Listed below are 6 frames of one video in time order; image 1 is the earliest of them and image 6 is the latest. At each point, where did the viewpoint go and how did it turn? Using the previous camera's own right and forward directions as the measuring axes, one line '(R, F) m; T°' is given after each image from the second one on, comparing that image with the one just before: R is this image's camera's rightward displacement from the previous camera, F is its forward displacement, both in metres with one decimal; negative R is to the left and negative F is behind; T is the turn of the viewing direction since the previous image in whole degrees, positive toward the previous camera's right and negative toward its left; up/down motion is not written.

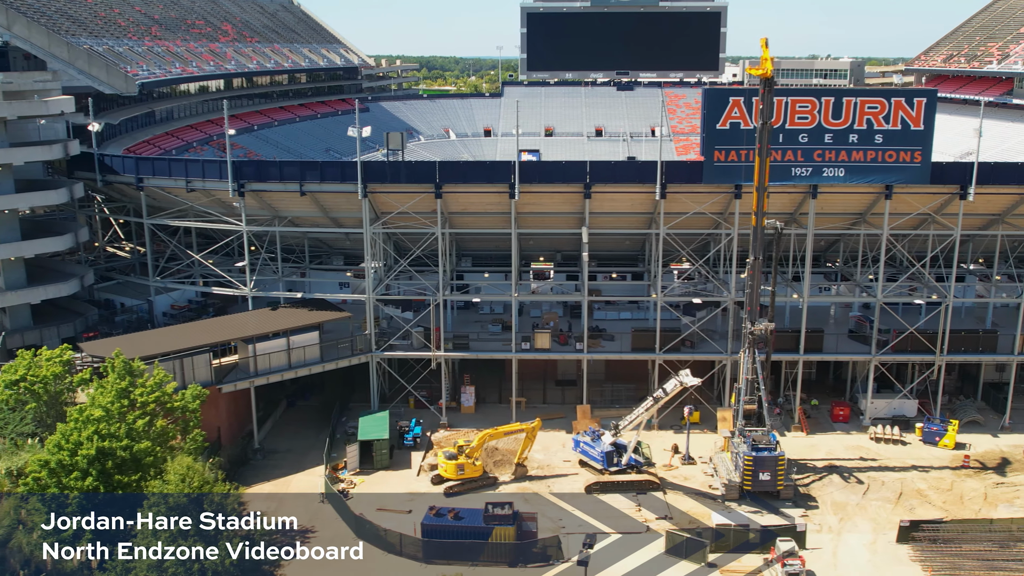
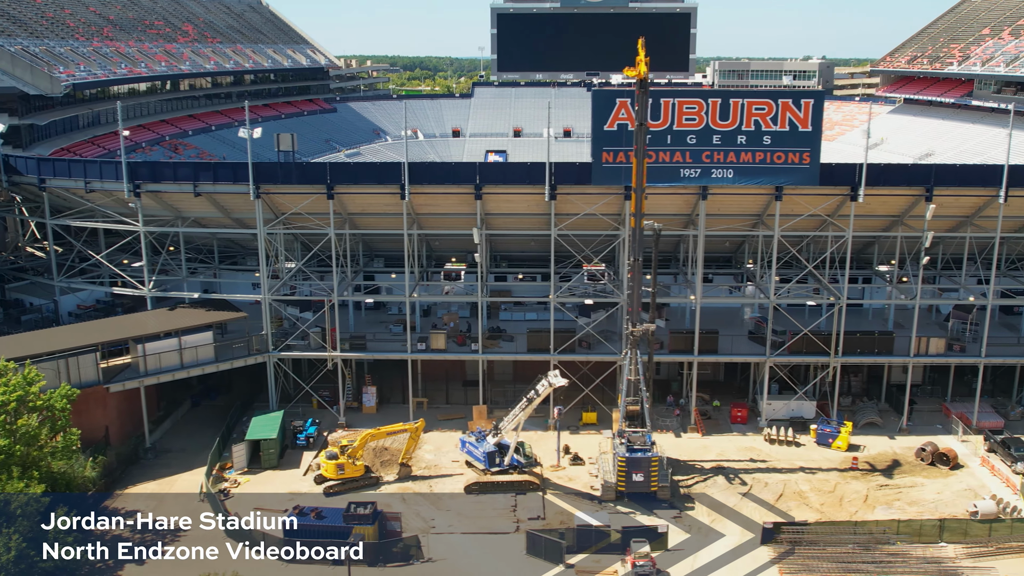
(+4.2, 0.0) m; 0°
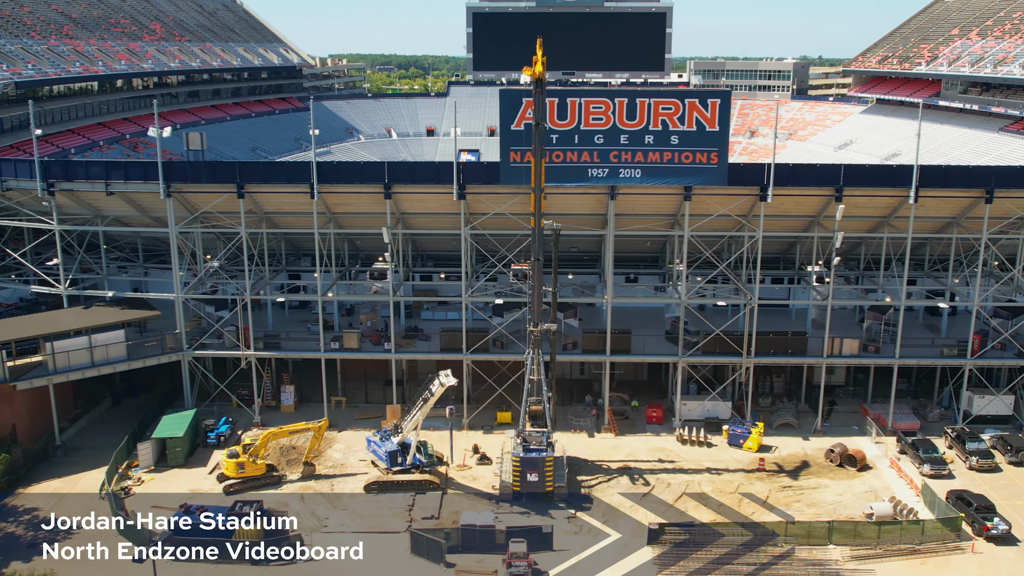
(+3.5, 0.0) m; 0°
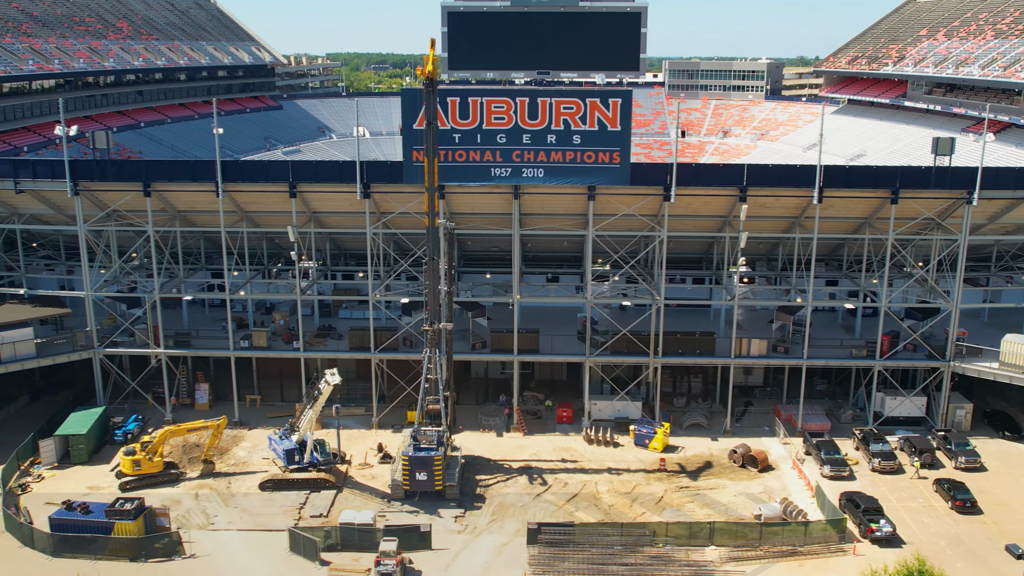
(+3.7, 0.0) m; 0°
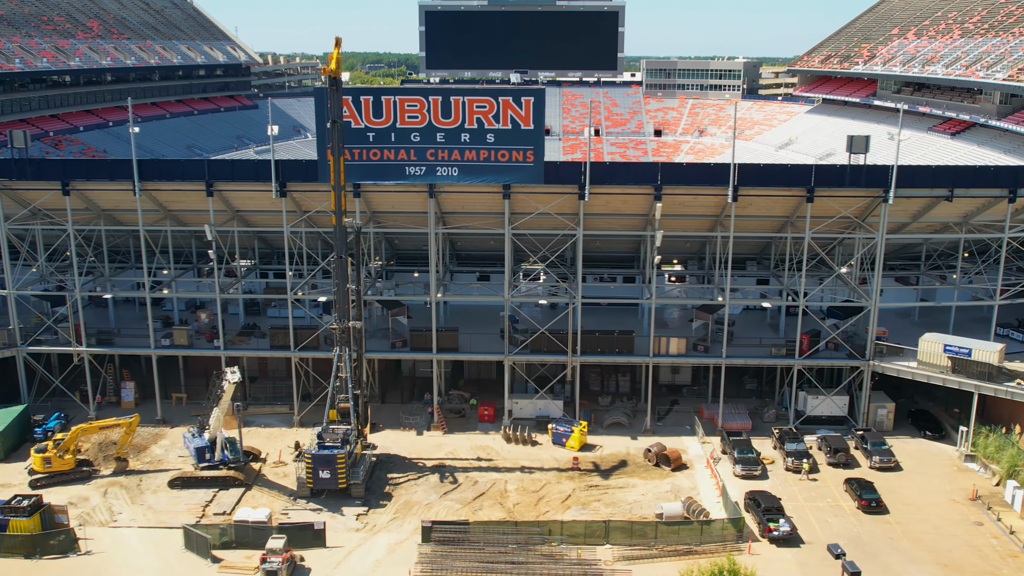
(+3.2, 0.0) m; 0°
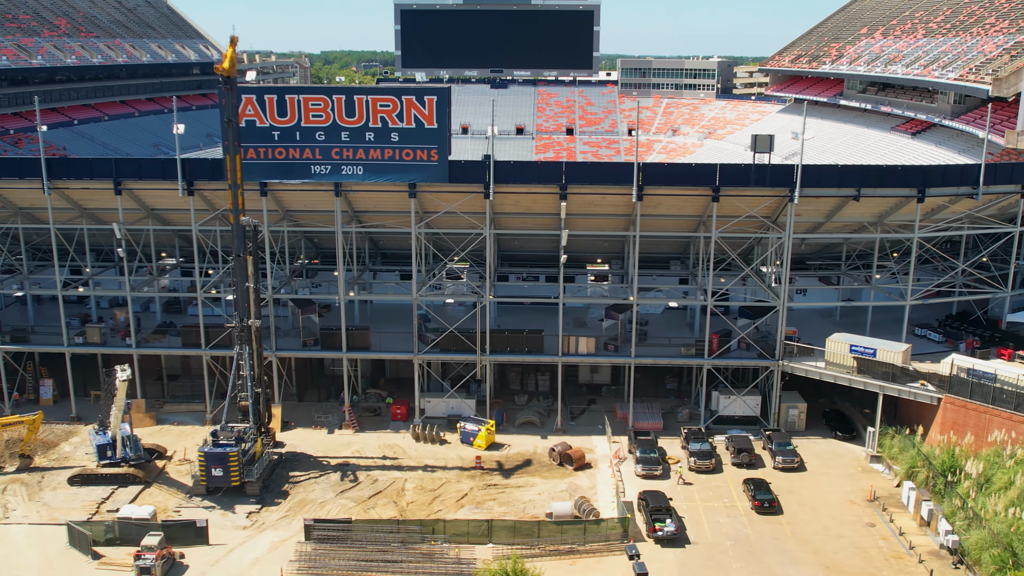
(+3.6, 0.0) m; 0°
